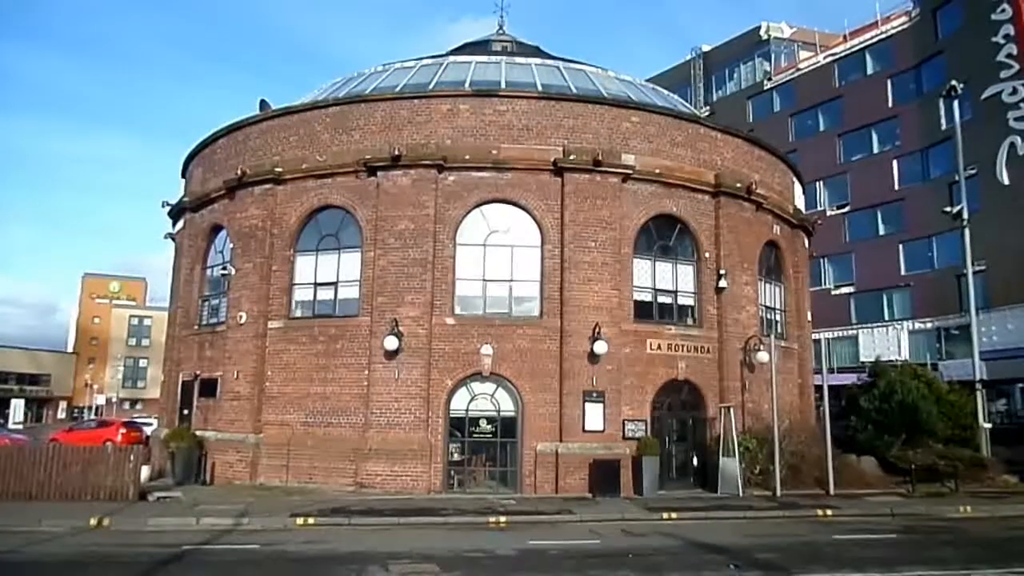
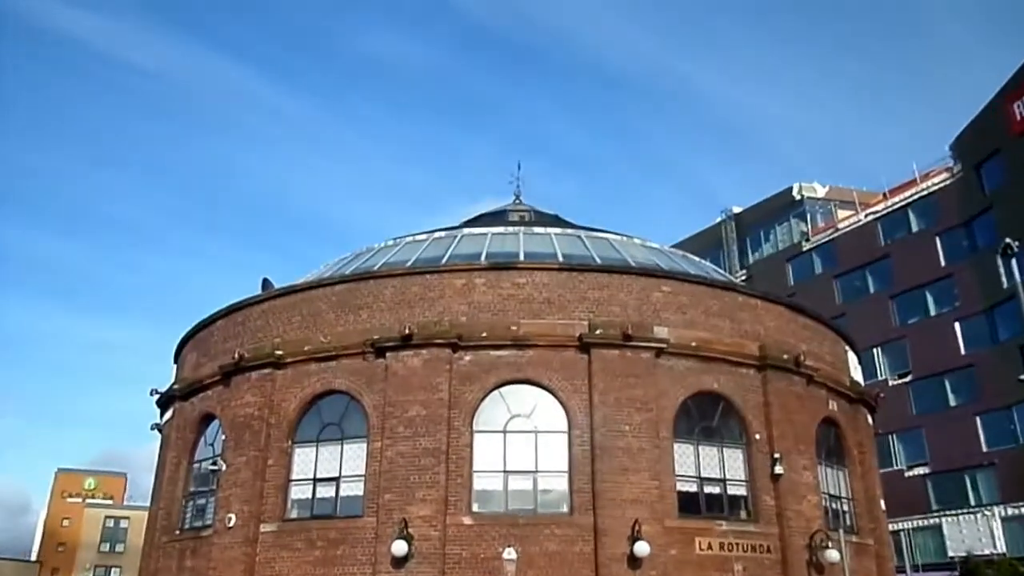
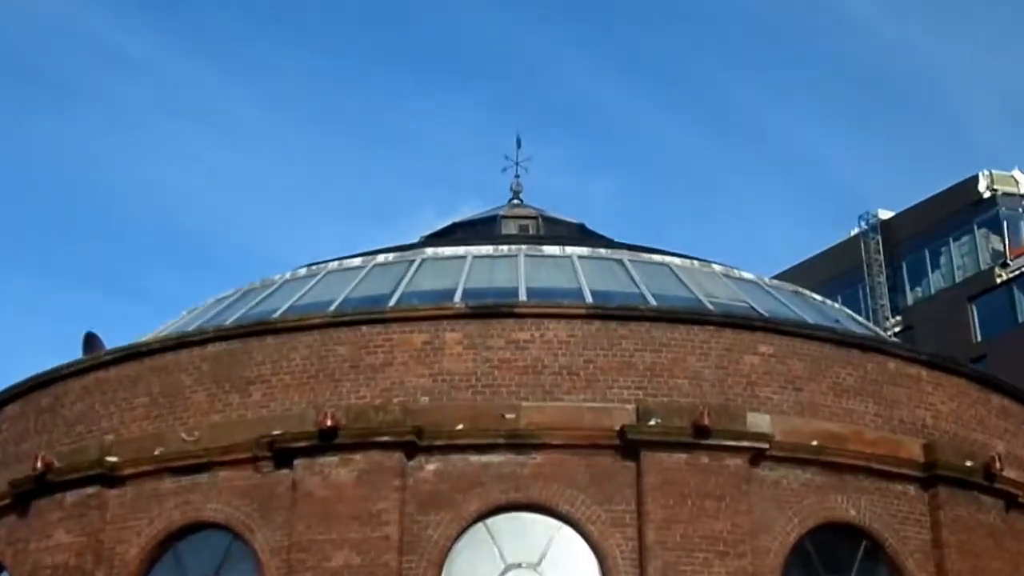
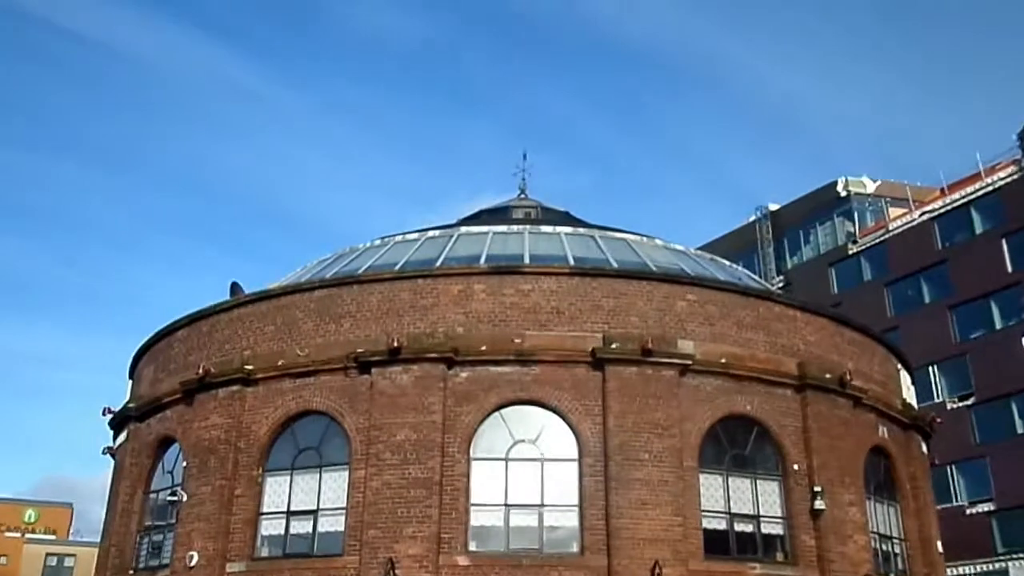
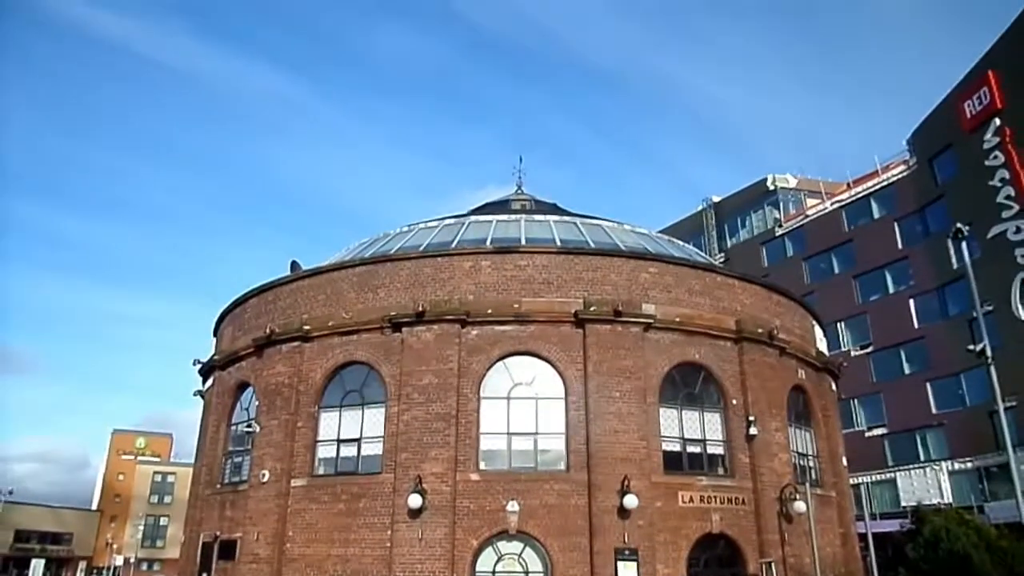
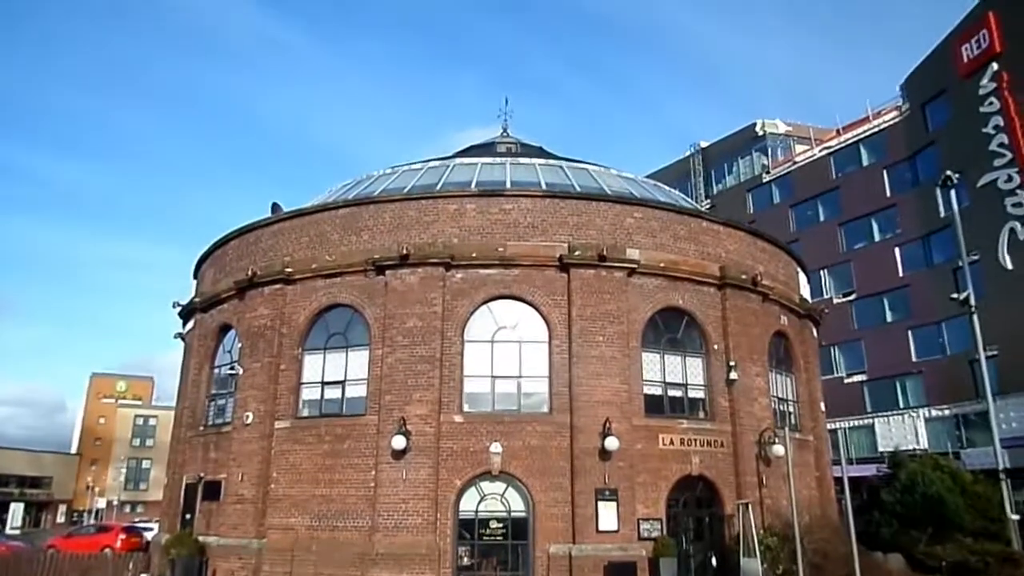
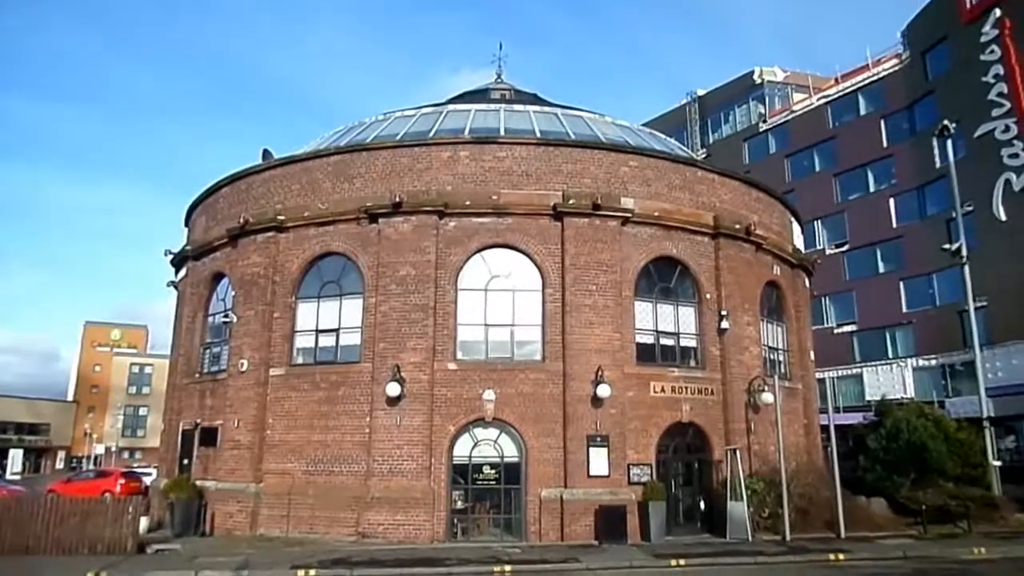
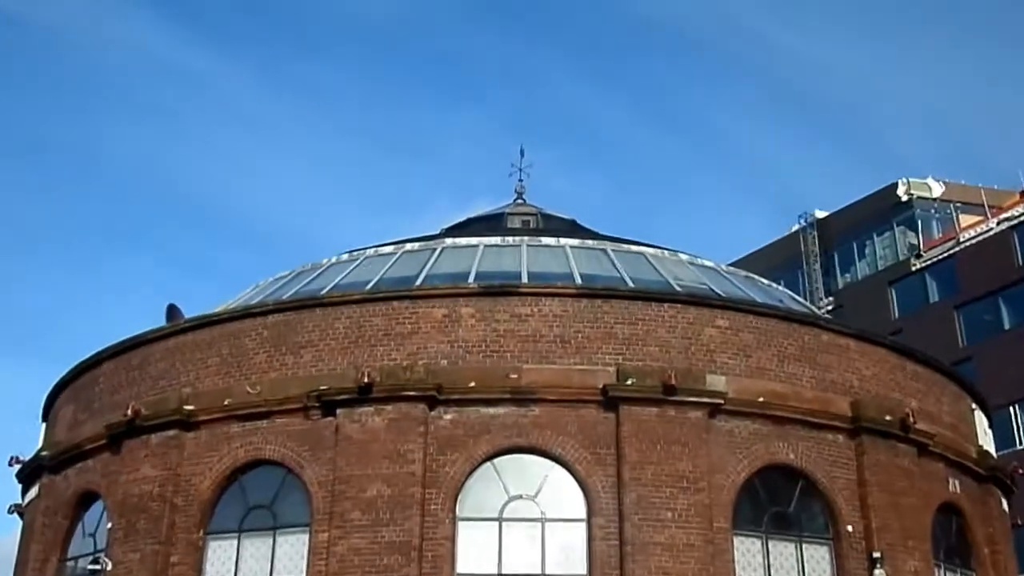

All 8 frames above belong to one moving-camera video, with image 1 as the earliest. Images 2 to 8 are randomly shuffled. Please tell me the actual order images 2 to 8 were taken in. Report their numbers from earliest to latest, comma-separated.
7, 6, 5, 2, 4, 8, 3
